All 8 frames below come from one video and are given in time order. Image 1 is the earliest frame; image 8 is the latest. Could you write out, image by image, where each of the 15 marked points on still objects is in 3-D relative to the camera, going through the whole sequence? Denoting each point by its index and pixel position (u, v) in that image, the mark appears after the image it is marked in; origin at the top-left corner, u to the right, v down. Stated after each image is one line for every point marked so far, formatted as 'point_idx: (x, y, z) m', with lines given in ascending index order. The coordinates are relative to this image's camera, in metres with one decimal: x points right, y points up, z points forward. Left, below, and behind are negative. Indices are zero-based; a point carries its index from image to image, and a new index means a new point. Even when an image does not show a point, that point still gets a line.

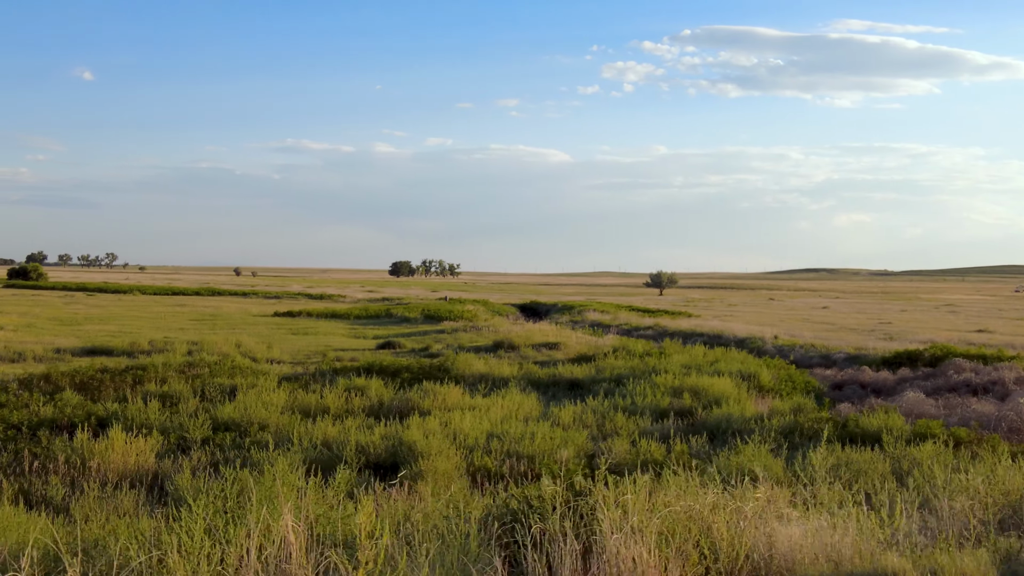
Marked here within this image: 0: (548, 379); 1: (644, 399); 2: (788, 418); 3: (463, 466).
0: (+1.2, -2.2, +15.0) m
1: (+2.4, -1.9, +10.9) m
2: (+3.9, -1.8, +8.9) m
3: (-0.4, -1.7, +6.2) m
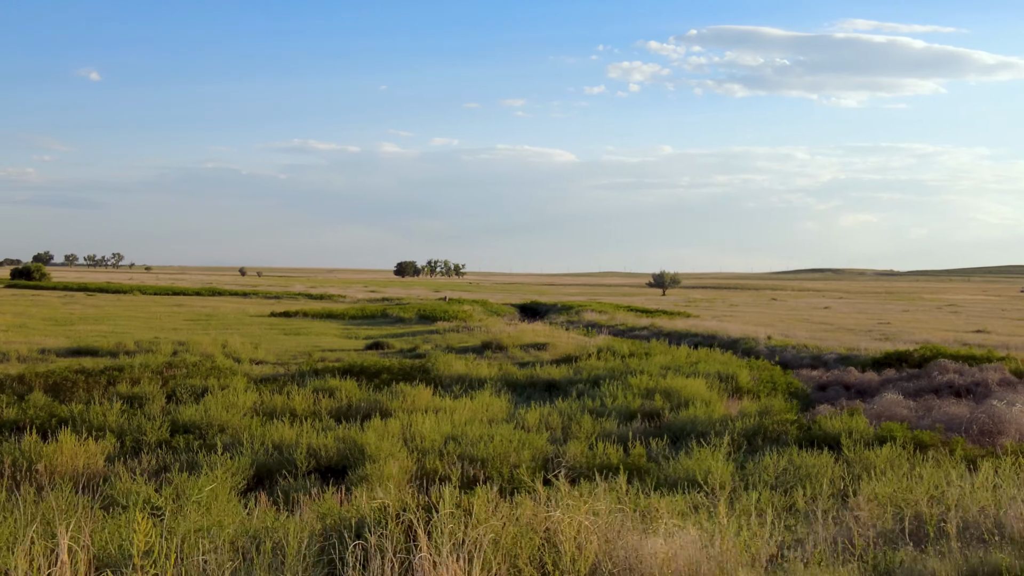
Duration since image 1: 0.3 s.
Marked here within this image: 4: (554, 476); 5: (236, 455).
0: (+0.6, -2.2, +14.9) m
1: (+1.9, -1.9, +10.8) m
2: (+3.4, -1.8, +8.8) m
3: (-0.9, -1.7, +6.1) m
4: (+0.5, -1.8, +6.0) m
5: (-2.8, -1.7, +6.3) m
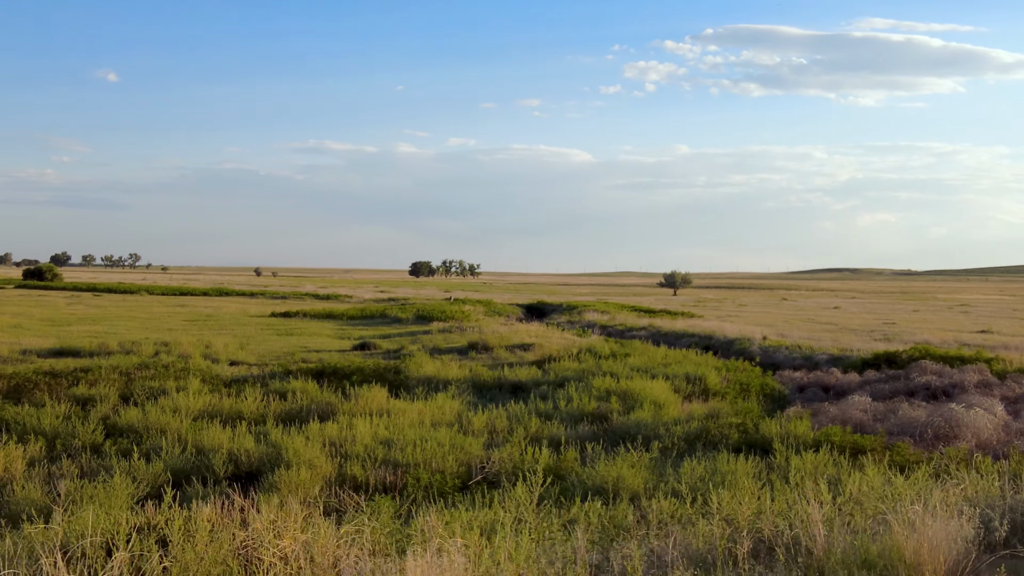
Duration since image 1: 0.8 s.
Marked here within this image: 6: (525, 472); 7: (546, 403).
0: (-0.2, -2.2, +14.8) m
1: (+1.1, -2.0, +10.7) m
2: (+2.6, -1.8, +8.7) m
3: (-1.7, -1.8, +6.0) m
4: (-0.2, -1.8, +5.8) m
5: (-3.5, -1.7, +6.2) m
6: (+0.1, -1.8, +6.2) m
7: (+0.6, -1.9, +10.8) m
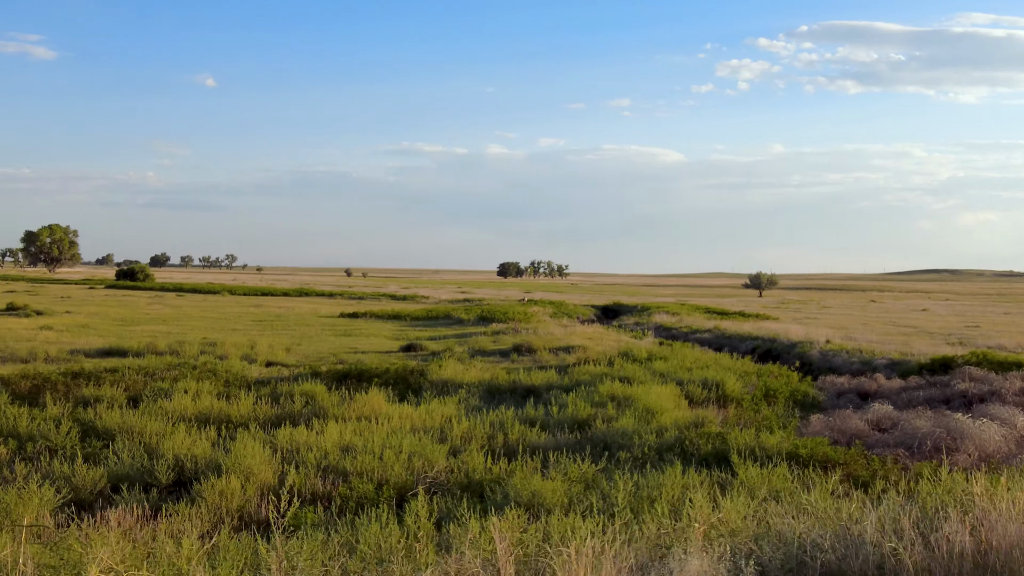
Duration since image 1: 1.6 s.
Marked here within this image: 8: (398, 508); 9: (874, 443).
0: (0.0, -2.3, +14.6) m
1: (+0.9, -2.0, +10.4) m
2: (+2.2, -1.9, +8.3) m
3: (-2.3, -1.8, +6.0) m
4: (-0.8, -1.9, +5.7) m
5: (-4.1, -1.7, +6.3) m
6: (-0.5, -1.9, +6.1) m
7: (+0.4, -2.0, +10.6) m
8: (-1.1, -1.8, +5.3) m
9: (+5.3, -2.2, +9.1) m
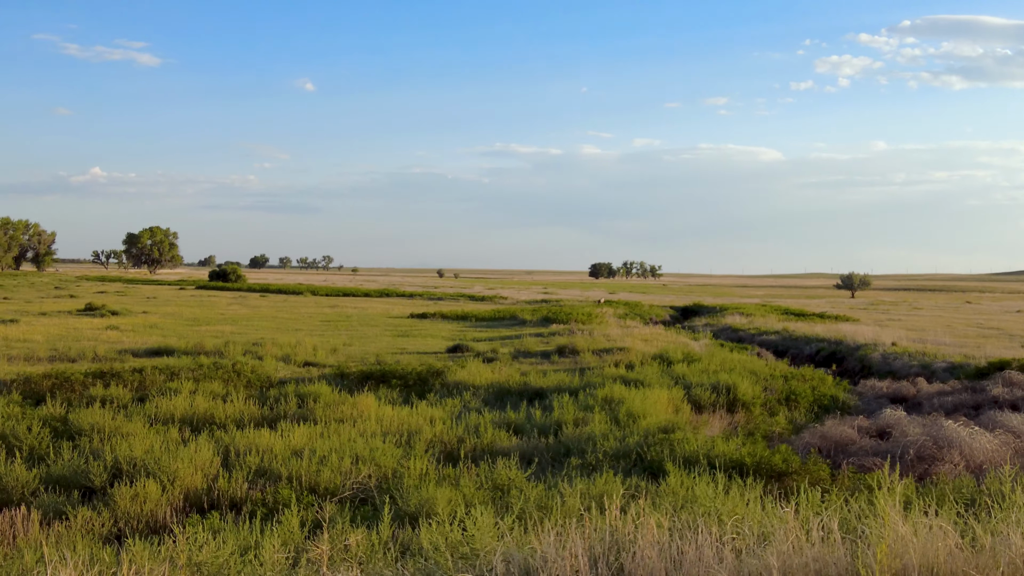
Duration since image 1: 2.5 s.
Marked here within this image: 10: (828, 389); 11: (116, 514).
0: (0.0, -2.3, +14.6) m
1: (+0.6, -2.1, +10.3) m
2: (+1.7, -1.9, +8.1) m
3: (-3.0, -1.9, +6.2) m
4: (-1.6, -2.0, +5.8) m
5: (-4.8, -1.8, +6.7) m
6: (-1.2, -1.9, +6.1) m
7: (+0.1, -2.0, +10.5) m
8: (-1.8, -1.9, +5.4) m
9: (+4.8, -2.2, +8.6) m
10: (+9.8, -3.1, +19.1) m
11: (-3.3, -1.9, +5.3) m
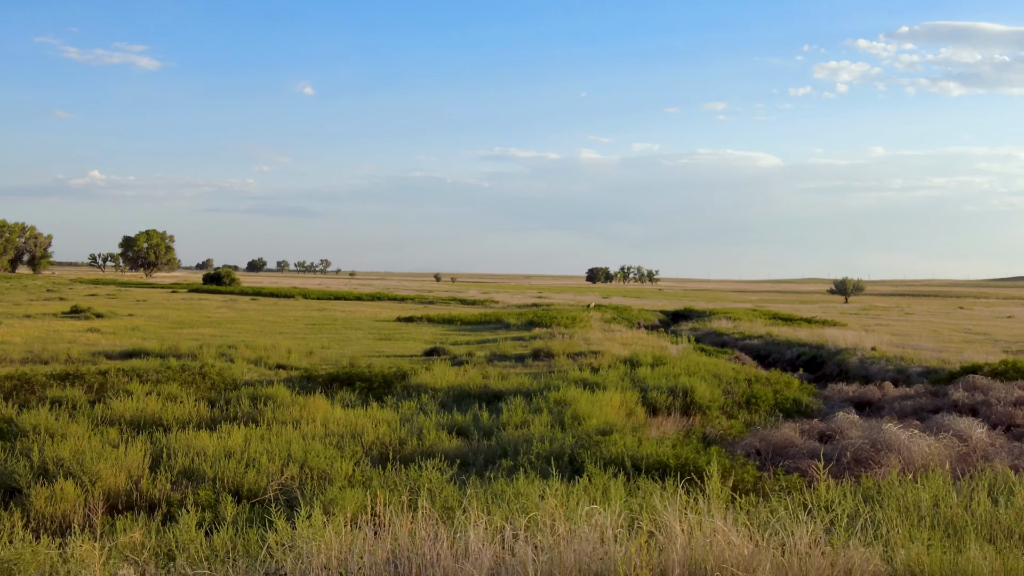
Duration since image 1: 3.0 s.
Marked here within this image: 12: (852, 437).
0: (-0.9, -2.4, +14.6) m
1: (-0.3, -2.1, +10.4) m
2: (+0.9, -2.0, +8.2) m
3: (-3.7, -1.9, +6.2) m
4: (-2.3, -2.0, +5.8) m
5: (-5.5, -1.8, +6.7) m
6: (-1.9, -1.9, +6.2) m
7: (-0.7, -2.1, +10.6) m
8: (-2.6, -1.9, +5.5) m
9: (+4.0, -2.3, +8.7) m
10: (+8.8, -3.2, +19.3) m
11: (-4.1, -1.9, +5.3) m
12: (+5.2, -2.3, +9.8) m
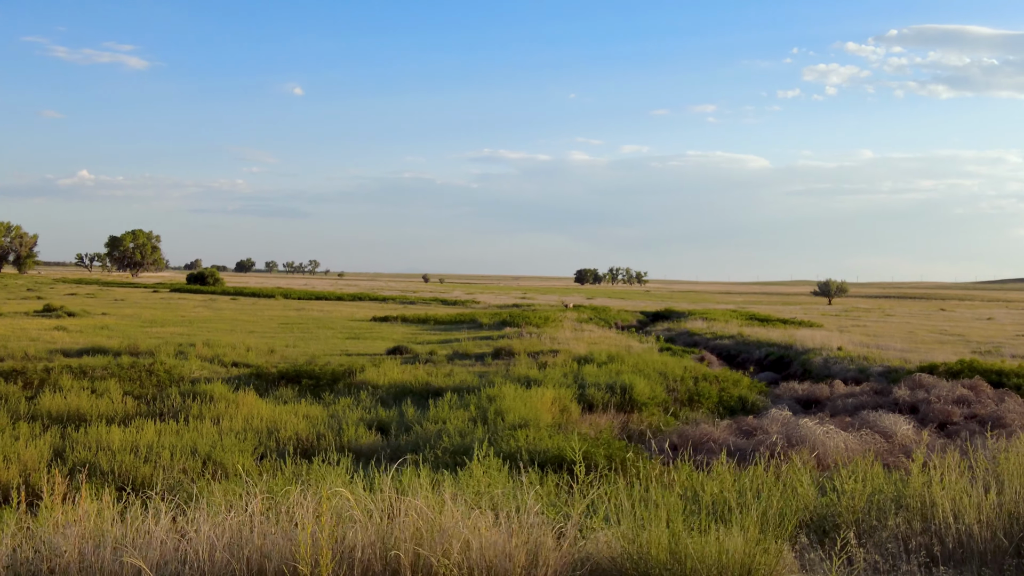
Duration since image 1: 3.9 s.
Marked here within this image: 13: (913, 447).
0: (-2.2, -2.3, +14.7) m
1: (-1.5, -2.1, +10.5) m
2: (-0.2, -1.9, +8.3) m
3: (-4.8, -1.8, +6.1) m
4: (-3.3, -1.9, +5.8) m
5: (-6.6, -1.7, +6.6) m
6: (-3.0, -1.9, +6.2) m
7: (-1.9, -2.0, +10.6) m
8: (-3.6, -1.8, +5.5) m
9: (+2.9, -2.2, +9.0) m
10: (+7.3, -3.2, +19.7) m
11: (-5.1, -1.8, +5.3) m
12: (+4.1, -2.3, +10.0) m
13: (+6.4, -2.5, +10.0) m
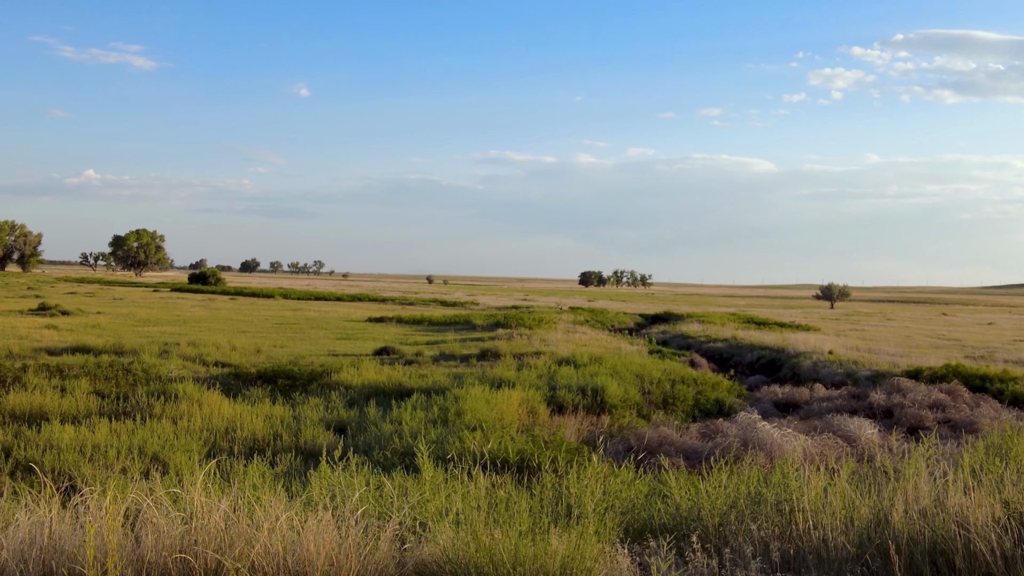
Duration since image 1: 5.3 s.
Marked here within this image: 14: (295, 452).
0: (-2.8, -2.4, +14.7) m
1: (-2.1, -2.1, +10.5) m
2: (-0.8, -1.9, +8.3) m
3: (-5.4, -1.8, +6.2) m
4: (-3.9, -1.9, +5.8) m
5: (-7.2, -1.7, +6.6) m
6: (-3.6, -1.9, +6.2) m
7: (-2.5, -2.1, +10.7) m
8: (-4.2, -1.8, +5.5) m
9: (+2.3, -2.3, +9.0) m
10: (+6.6, -3.3, +19.7) m
11: (-5.7, -1.8, +5.3) m
12: (+3.5, -2.4, +10.1) m
13: (+5.8, -2.6, +10.1) m
14: (-2.6, -2.0, +7.7) m
